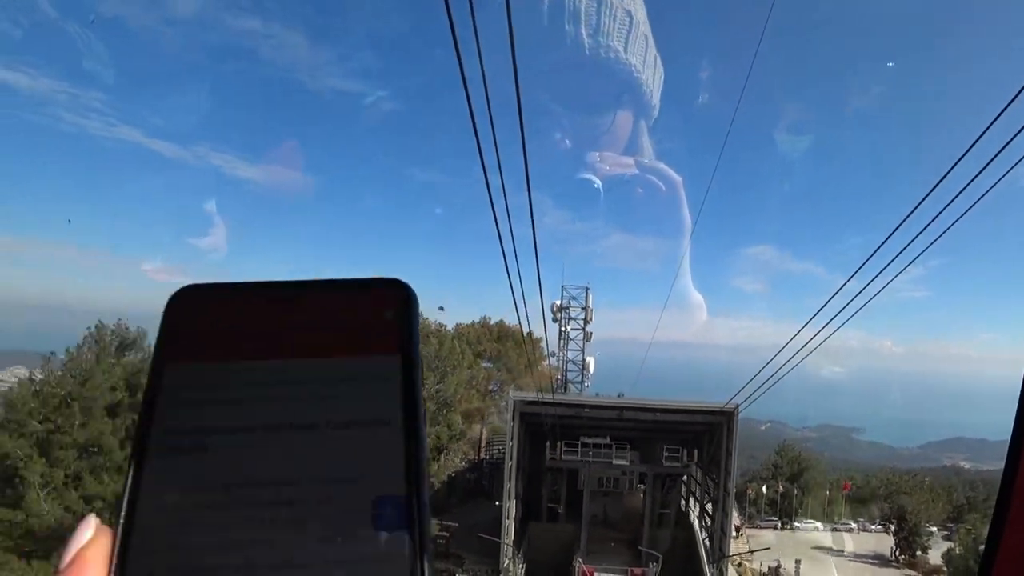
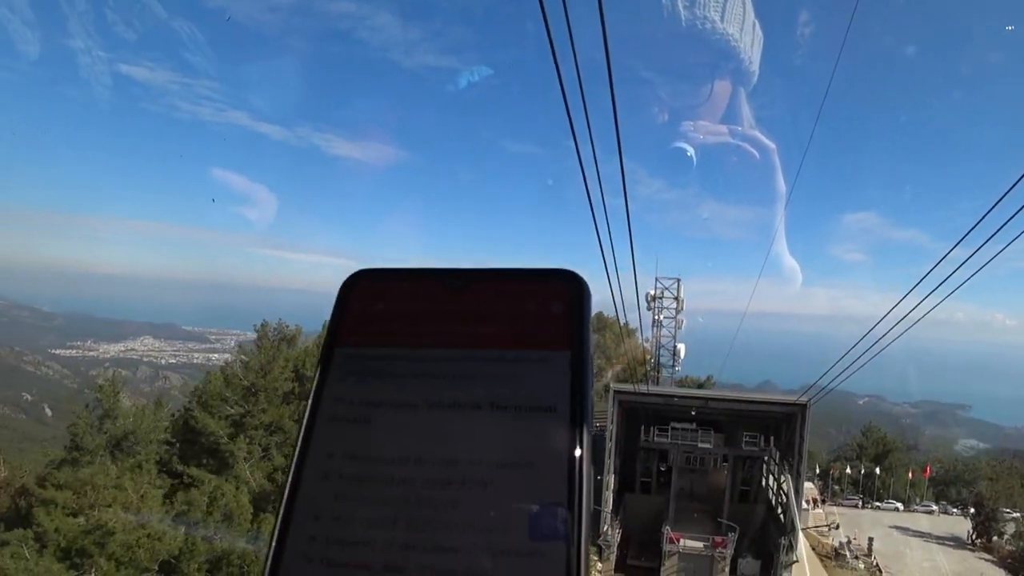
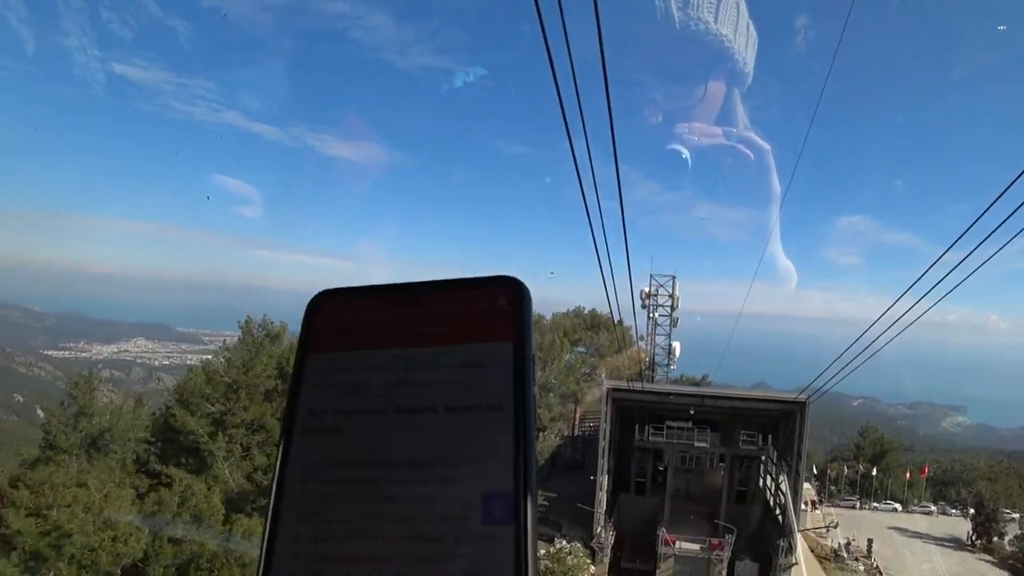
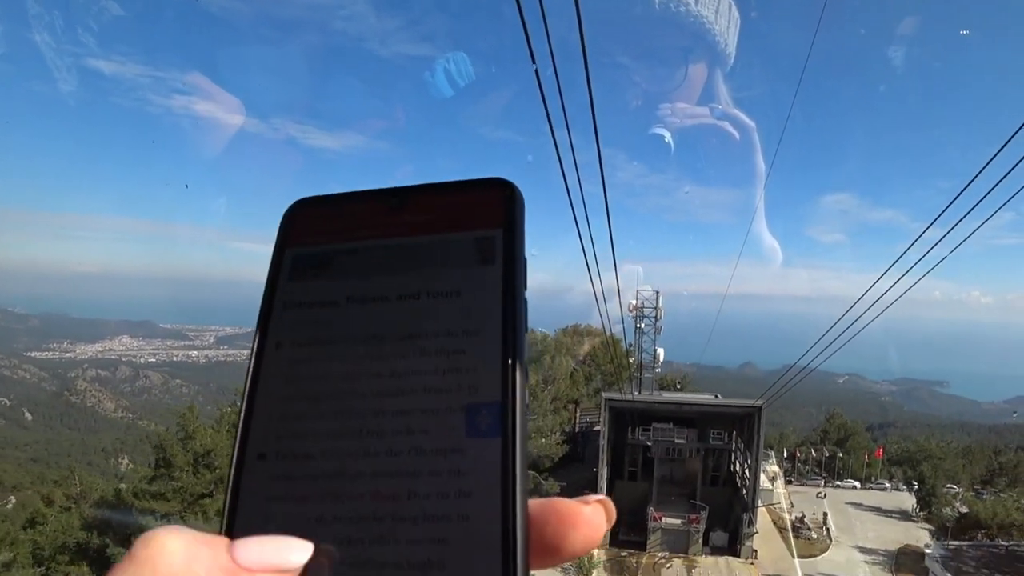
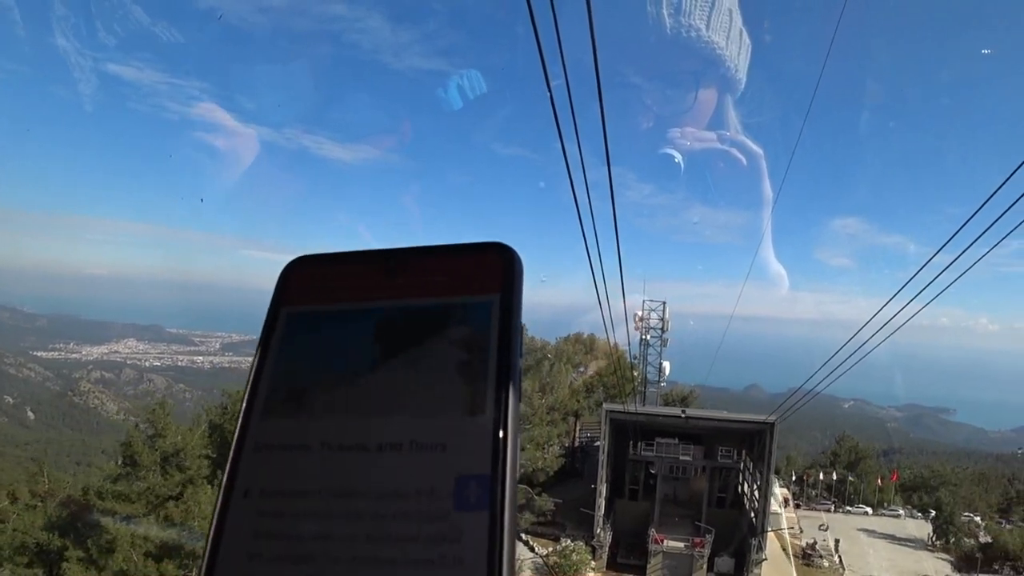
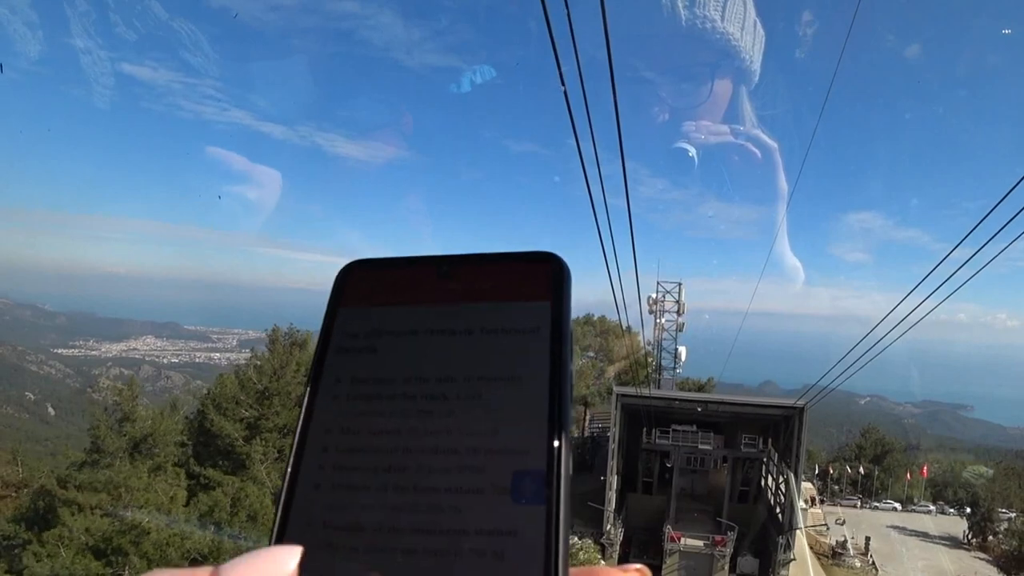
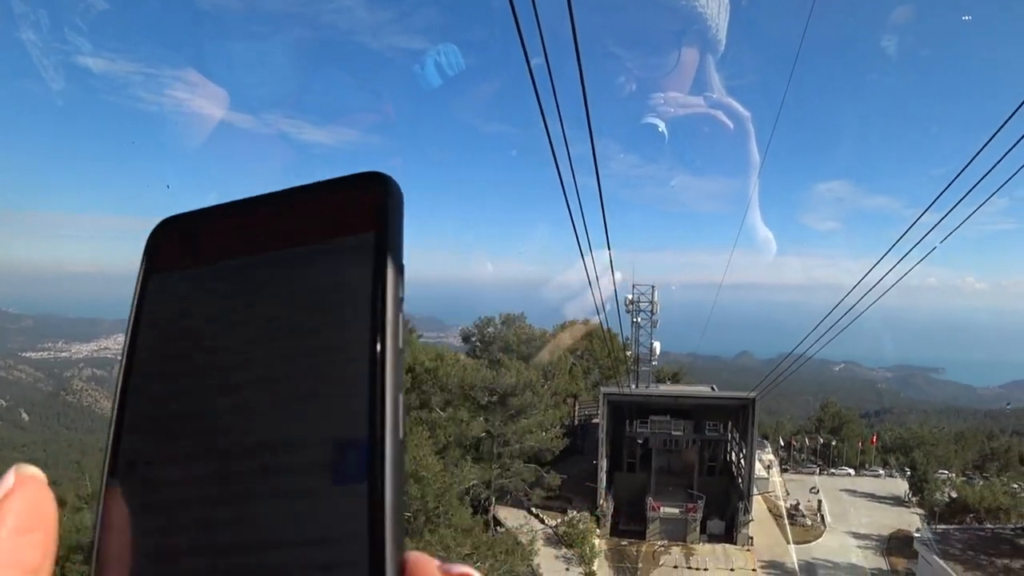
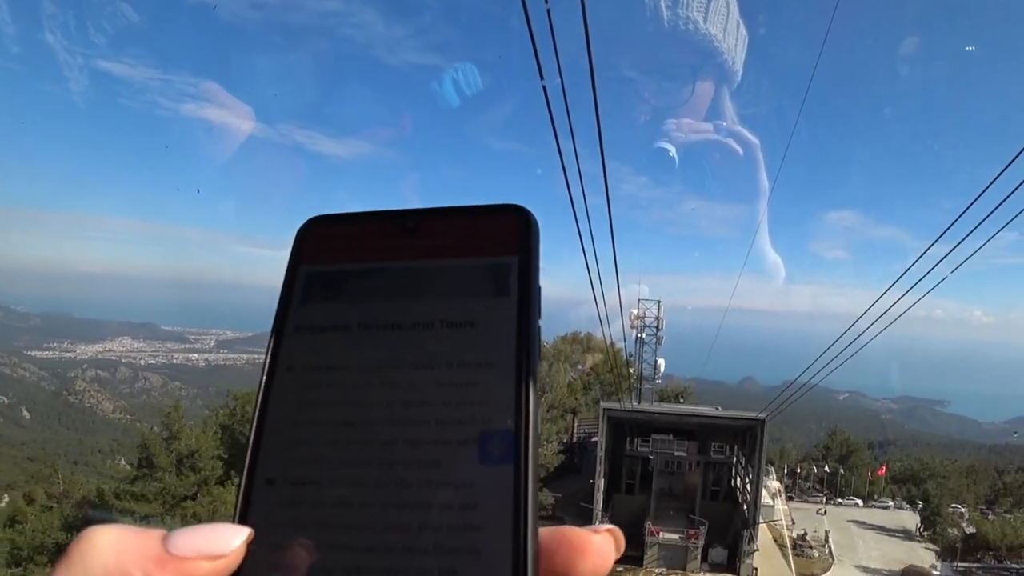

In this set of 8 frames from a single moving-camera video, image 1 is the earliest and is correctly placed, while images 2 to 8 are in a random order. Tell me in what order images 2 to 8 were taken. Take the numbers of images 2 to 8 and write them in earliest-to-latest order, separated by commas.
3, 2, 6, 5, 8, 4, 7
